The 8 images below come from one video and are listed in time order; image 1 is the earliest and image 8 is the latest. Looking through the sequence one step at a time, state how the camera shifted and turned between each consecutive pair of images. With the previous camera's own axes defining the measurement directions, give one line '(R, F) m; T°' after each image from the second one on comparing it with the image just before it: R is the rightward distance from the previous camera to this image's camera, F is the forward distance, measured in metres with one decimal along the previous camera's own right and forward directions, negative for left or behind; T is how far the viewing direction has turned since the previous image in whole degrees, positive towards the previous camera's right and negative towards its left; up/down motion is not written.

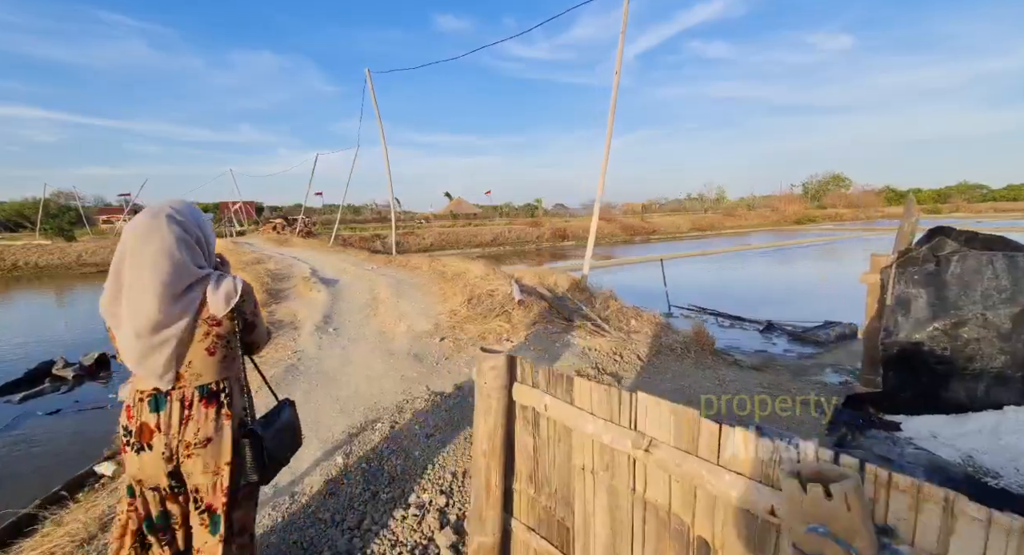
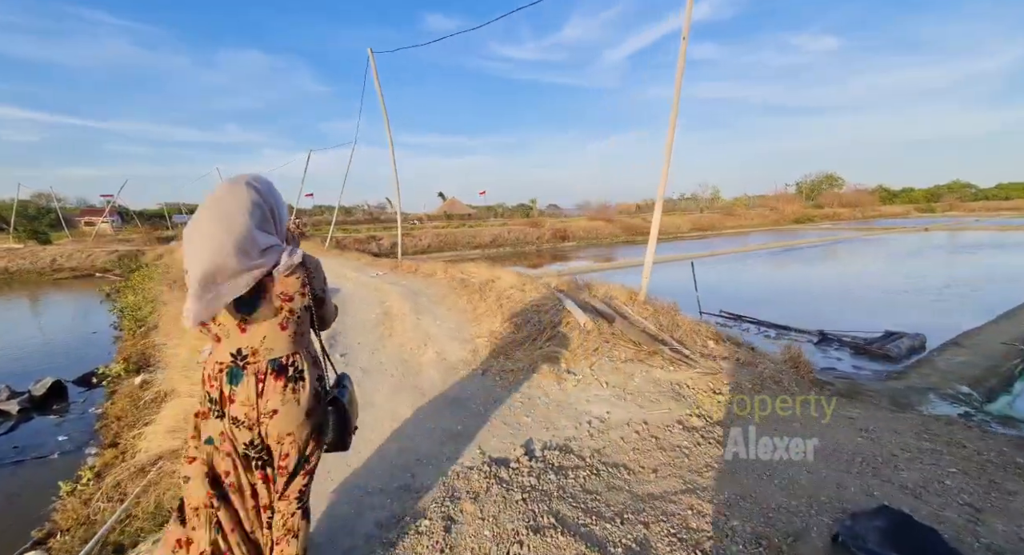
(-0.5, +1.0) m; +1°
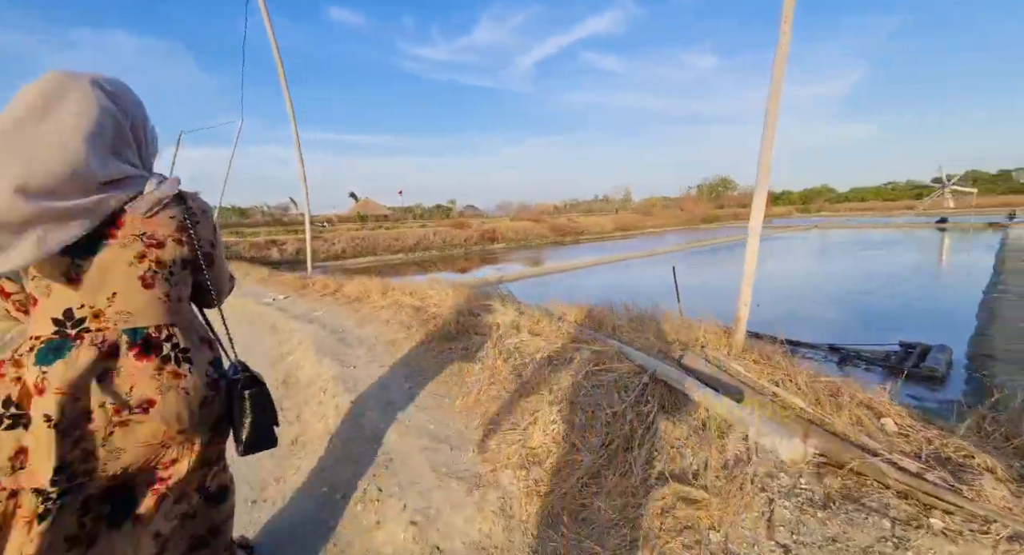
(-0.5, +2.1) m; +10°
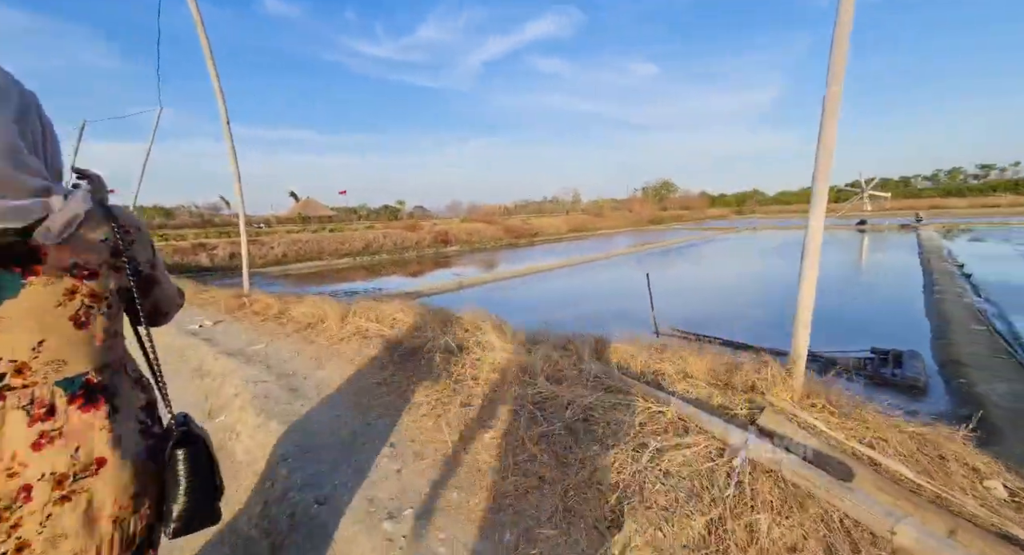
(-0.3, +0.6) m; +6°
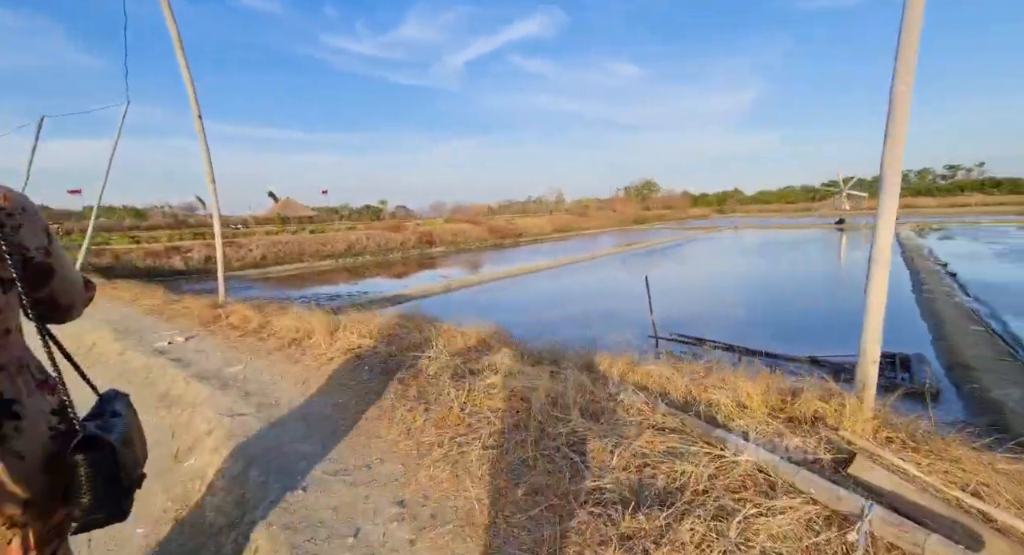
(-0.2, +0.4) m; +2°
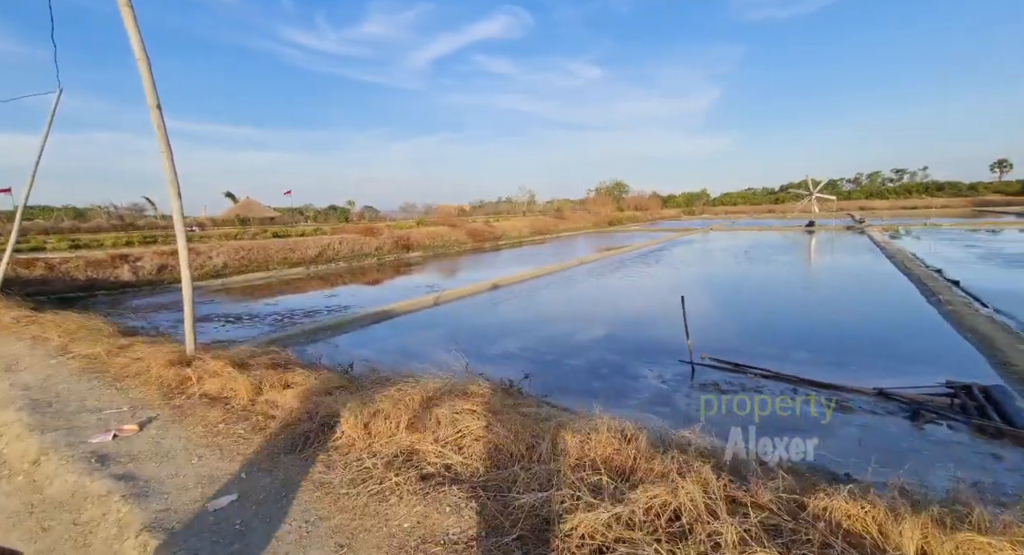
(-0.8, +1.1) m; +4°
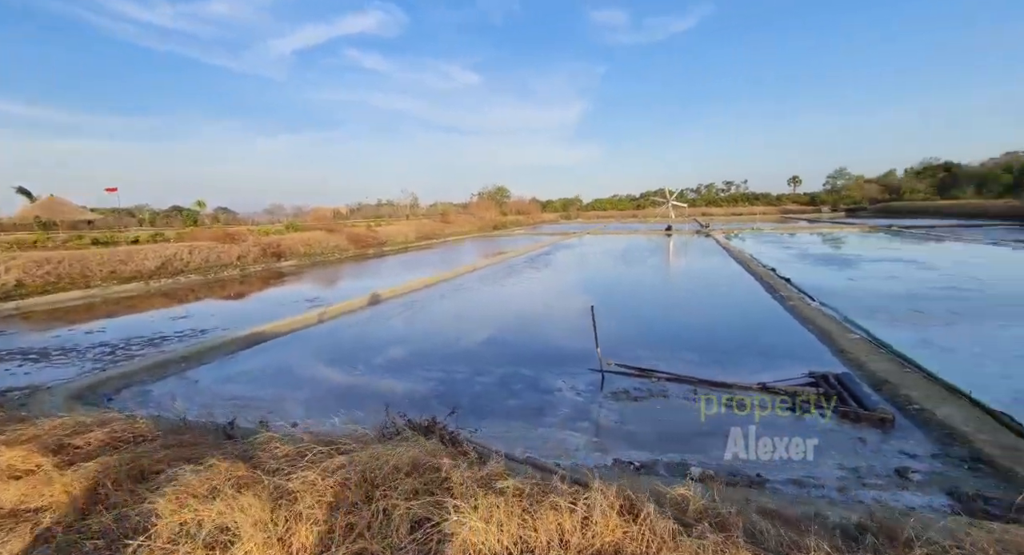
(-0.4, +0.5) m; +15°
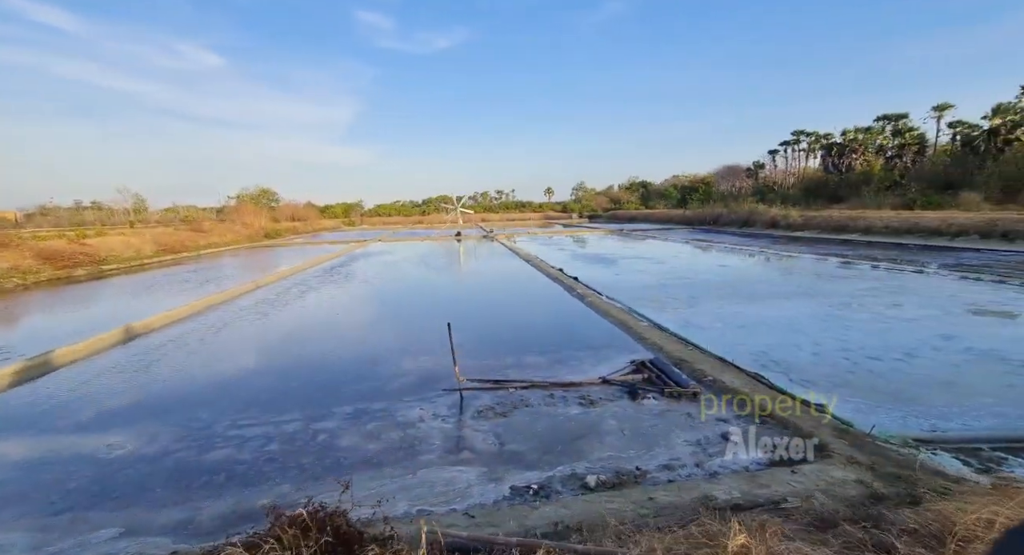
(-0.9, +0.8) m; +27°
